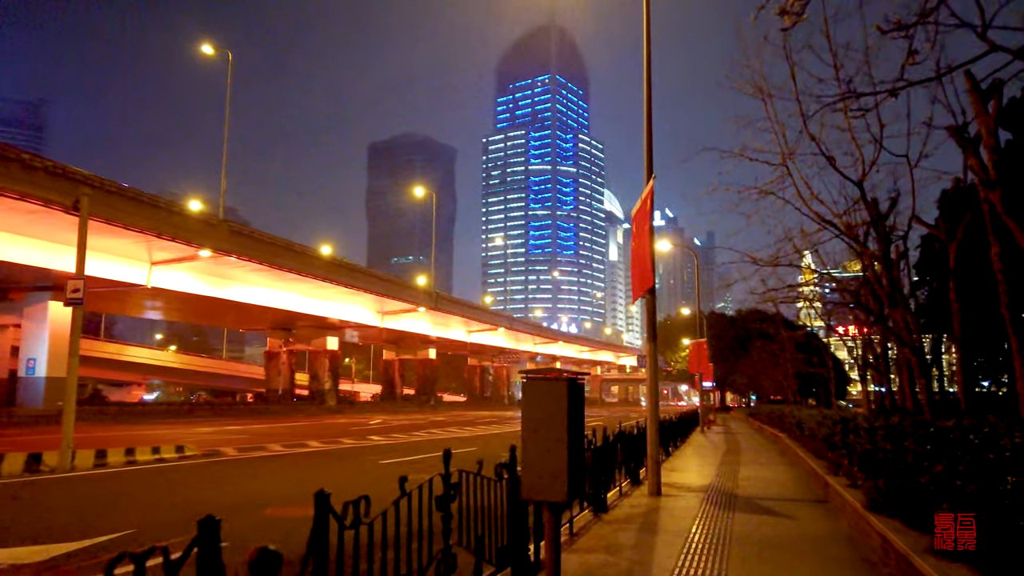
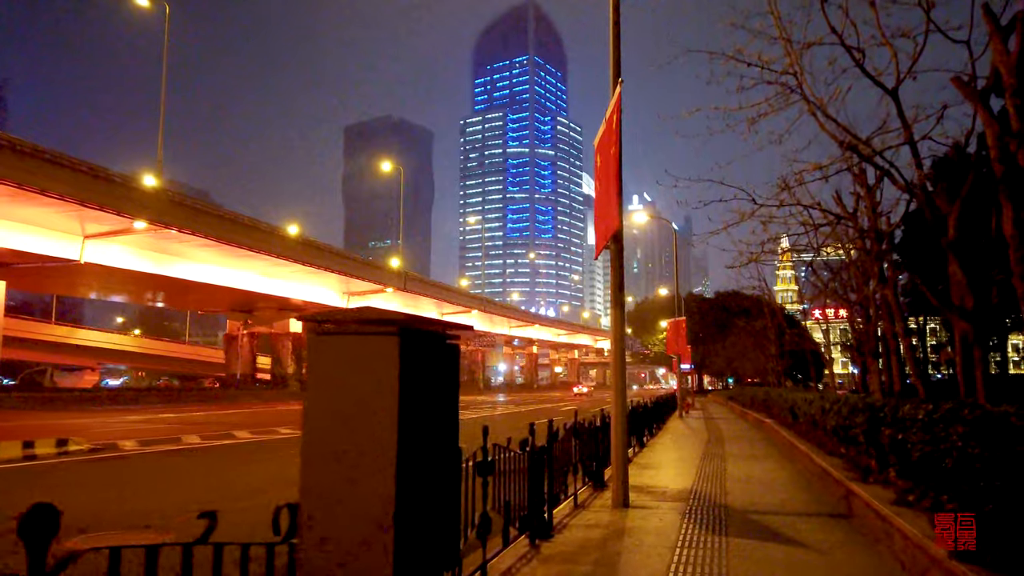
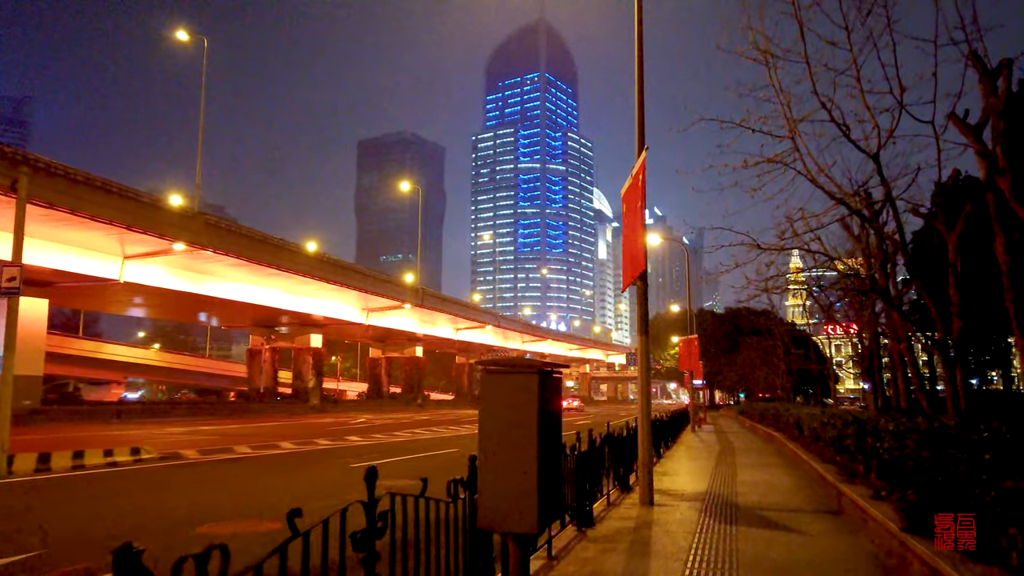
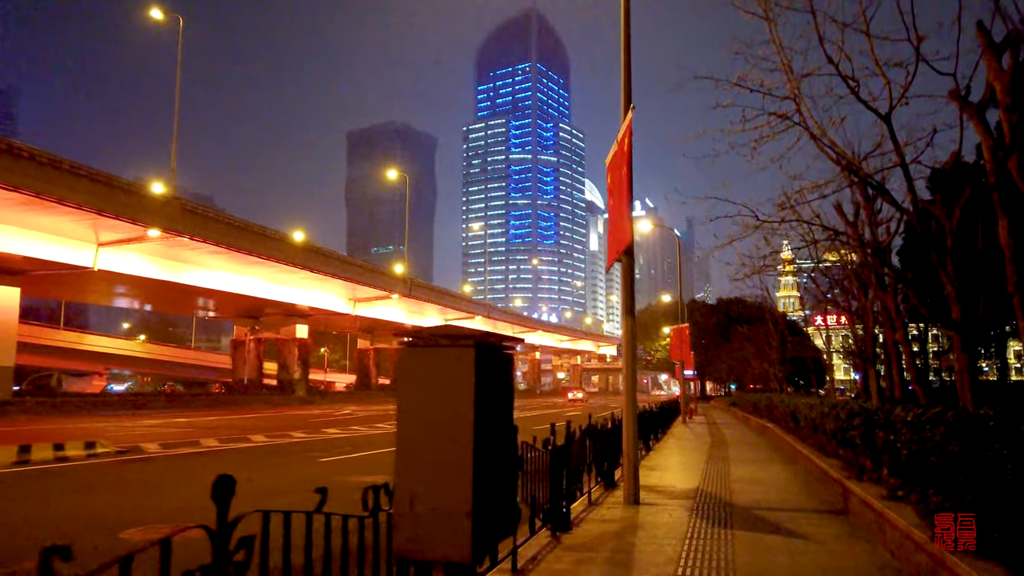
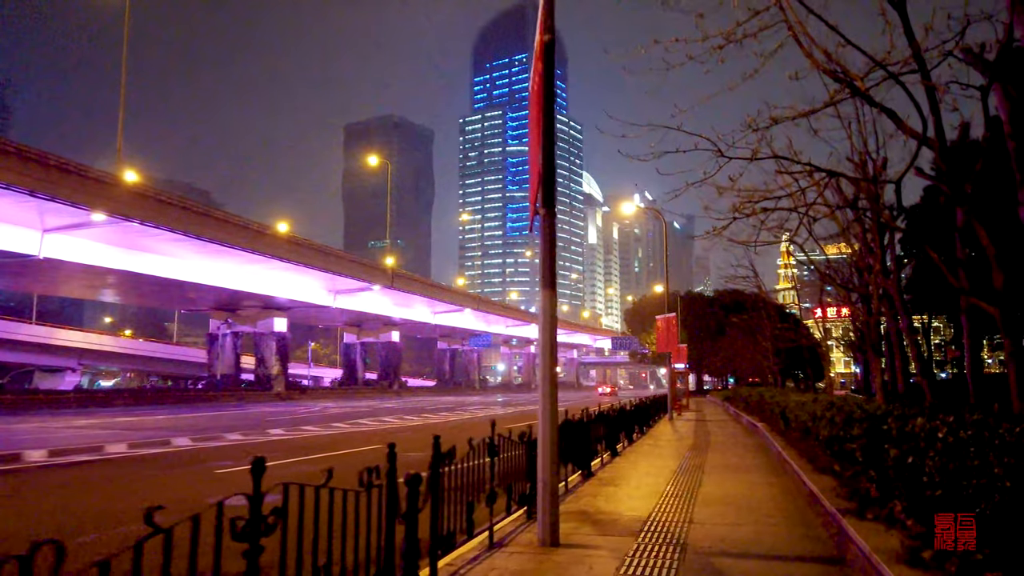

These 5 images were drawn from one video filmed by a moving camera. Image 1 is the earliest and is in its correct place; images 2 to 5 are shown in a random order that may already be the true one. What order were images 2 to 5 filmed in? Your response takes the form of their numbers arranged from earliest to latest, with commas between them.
3, 4, 2, 5
